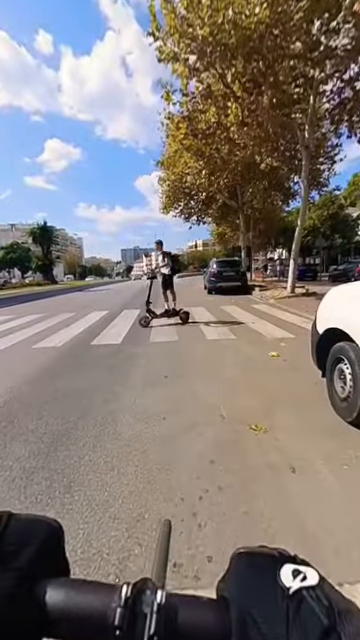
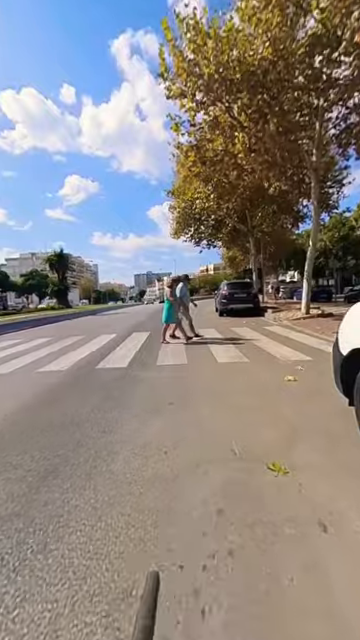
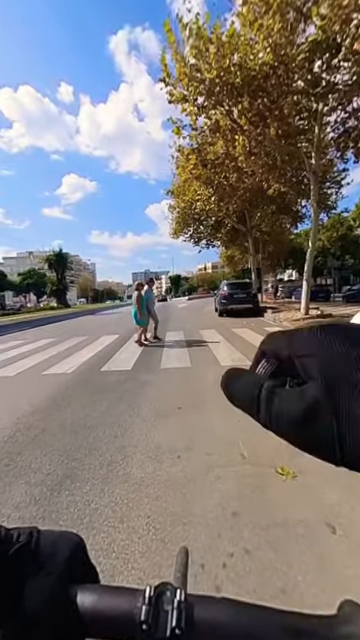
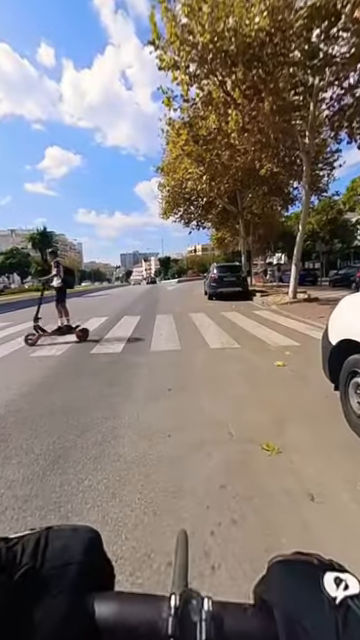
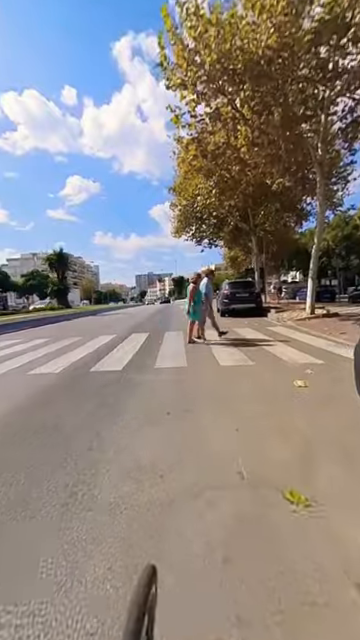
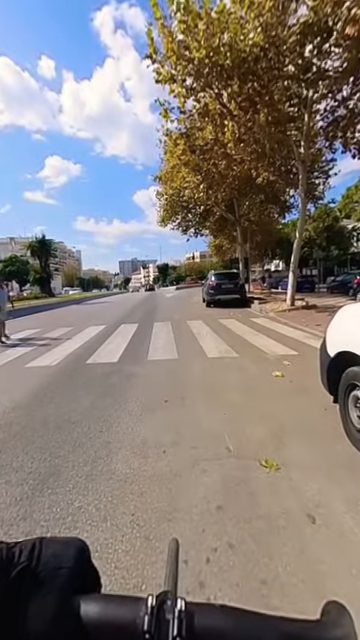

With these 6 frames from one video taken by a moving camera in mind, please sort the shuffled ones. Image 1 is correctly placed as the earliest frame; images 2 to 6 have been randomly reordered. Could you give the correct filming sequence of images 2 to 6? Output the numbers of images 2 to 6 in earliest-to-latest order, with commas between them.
4, 6, 3, 2, 5
